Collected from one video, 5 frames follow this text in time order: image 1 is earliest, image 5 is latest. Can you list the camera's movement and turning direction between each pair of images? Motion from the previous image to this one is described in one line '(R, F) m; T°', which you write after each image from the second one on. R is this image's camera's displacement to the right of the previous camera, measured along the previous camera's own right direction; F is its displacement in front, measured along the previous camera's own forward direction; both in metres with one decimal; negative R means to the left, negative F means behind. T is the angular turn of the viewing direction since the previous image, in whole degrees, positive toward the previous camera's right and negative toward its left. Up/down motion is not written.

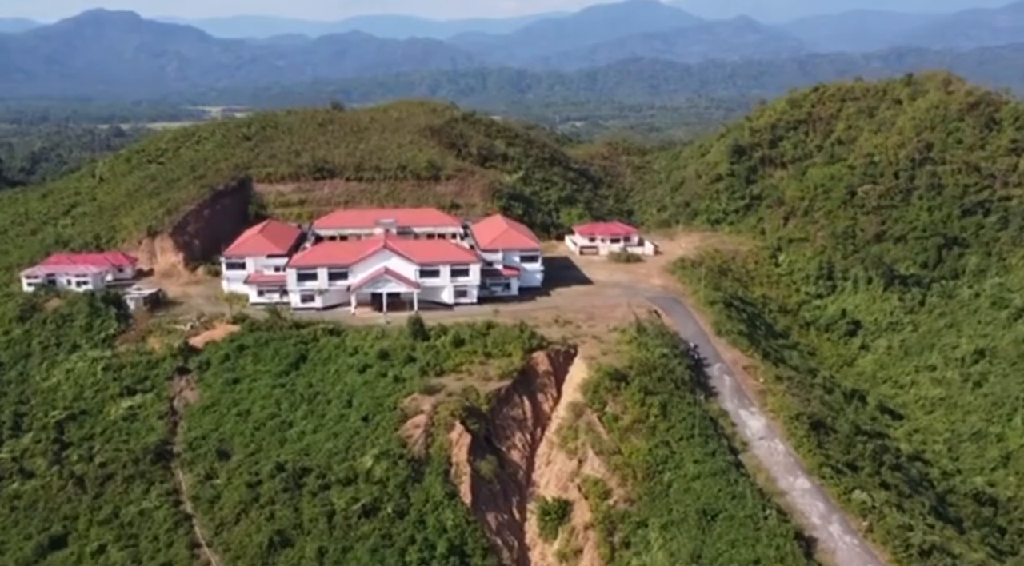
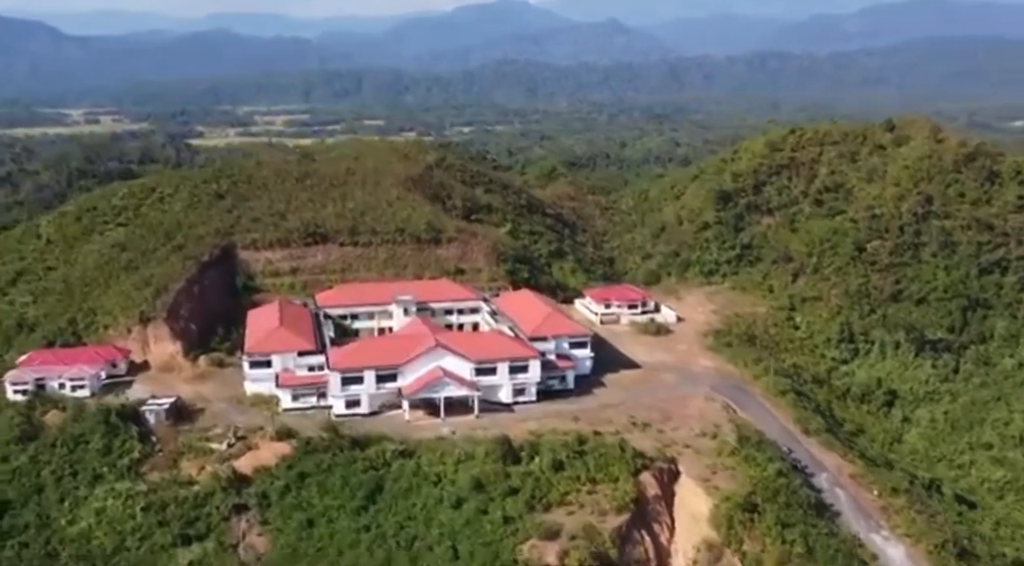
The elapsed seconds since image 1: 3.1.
(-4.2, +2.4) m; +7°
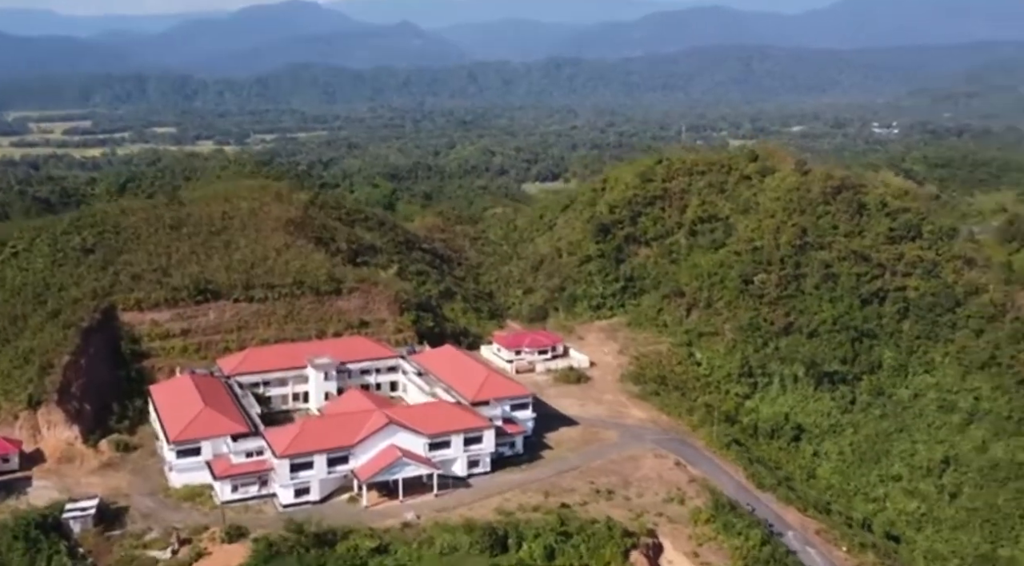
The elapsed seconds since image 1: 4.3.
(-3.2, +1.2) m; +11°
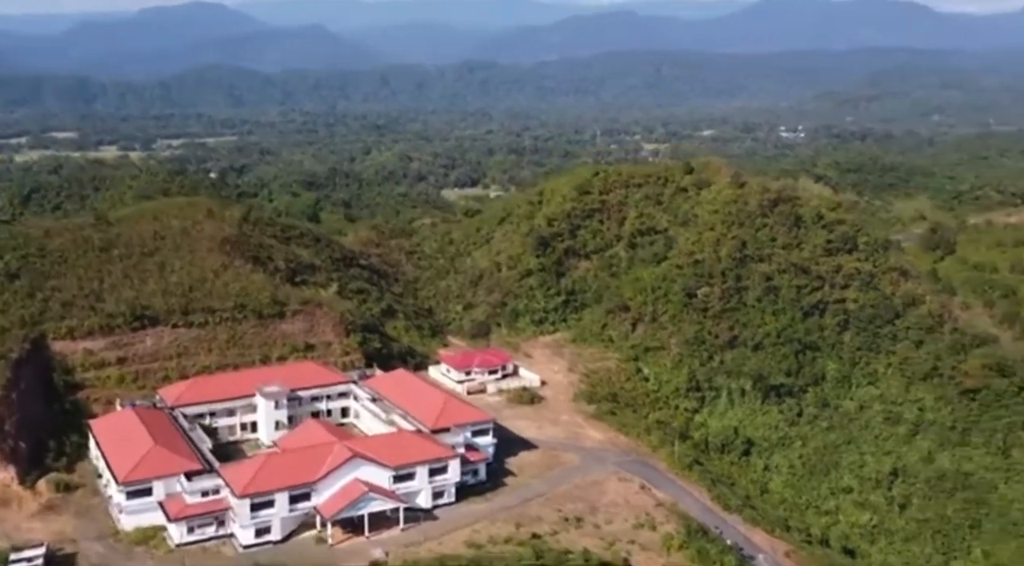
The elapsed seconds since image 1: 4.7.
(-1.1, +0.5) m; +5°
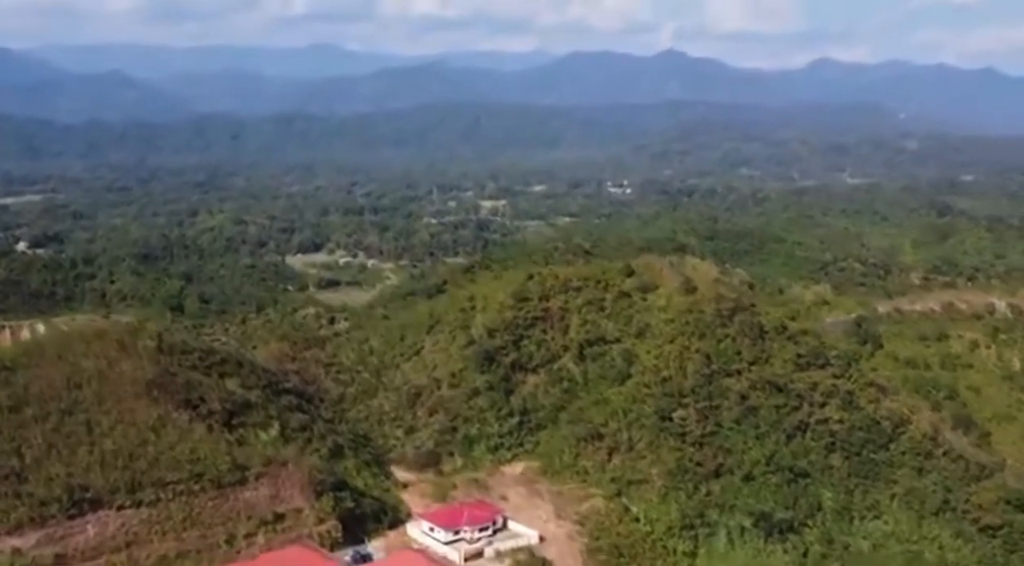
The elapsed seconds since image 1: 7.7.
(-4.6, +3.5) m; +10°
